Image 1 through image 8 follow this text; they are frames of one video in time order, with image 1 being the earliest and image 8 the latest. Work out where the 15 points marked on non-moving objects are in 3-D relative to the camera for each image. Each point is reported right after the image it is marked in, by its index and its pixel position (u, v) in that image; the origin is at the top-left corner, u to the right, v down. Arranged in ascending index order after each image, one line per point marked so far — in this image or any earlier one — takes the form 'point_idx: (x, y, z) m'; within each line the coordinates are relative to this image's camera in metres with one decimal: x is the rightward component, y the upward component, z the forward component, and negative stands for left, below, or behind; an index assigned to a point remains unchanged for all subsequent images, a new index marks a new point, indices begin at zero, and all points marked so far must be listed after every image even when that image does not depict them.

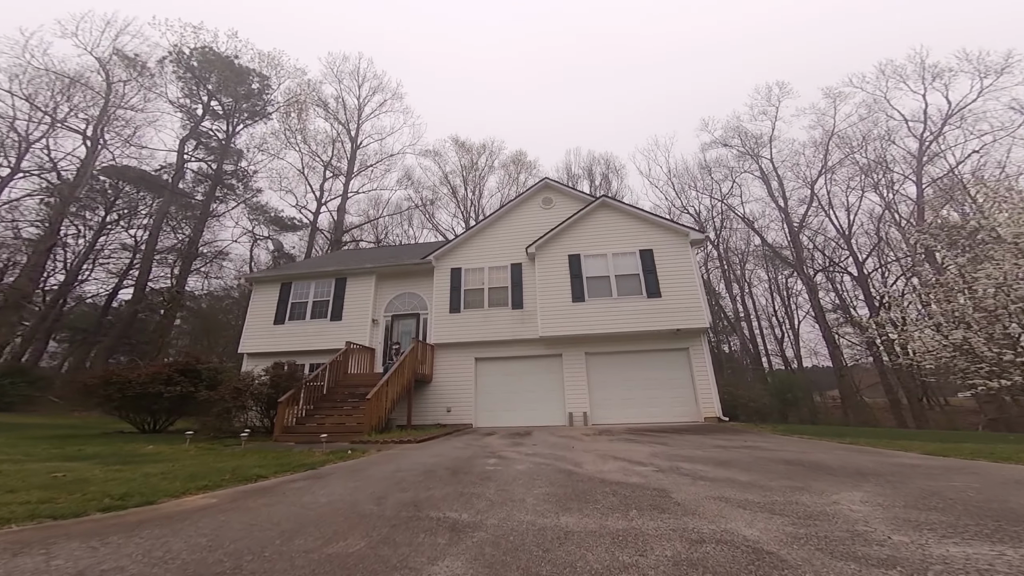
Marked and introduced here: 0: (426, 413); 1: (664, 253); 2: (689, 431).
0: (-3.0, -4.3, +12.7) m
1: (+5.5, +1.1, +12.8) m
2: (+4.2, -3.3, +8.9) m
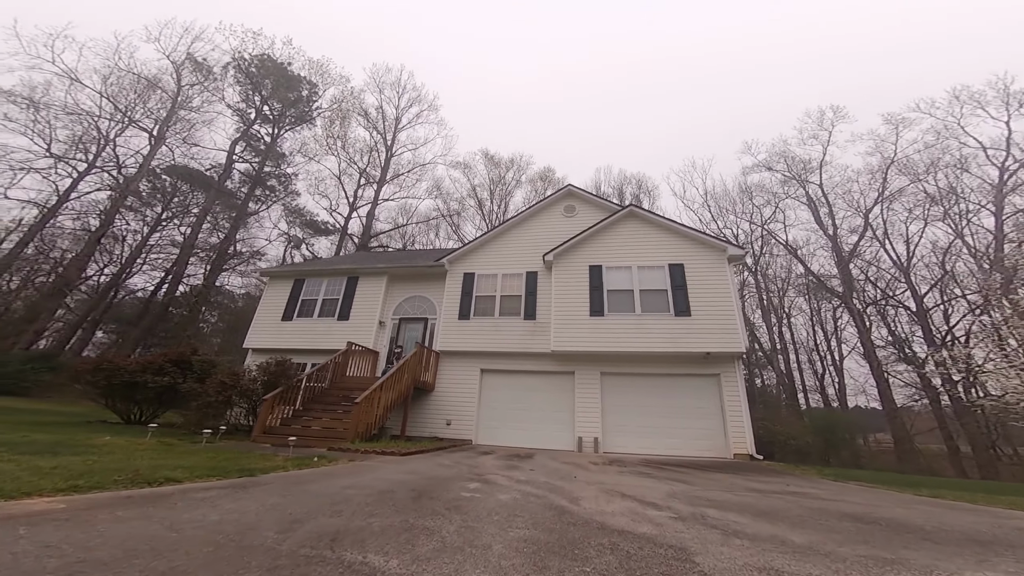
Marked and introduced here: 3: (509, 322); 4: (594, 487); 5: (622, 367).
0: (-2.9, -4.4, +11.8) m
1: (+5.9, +0.5, +11.7) m
2: (+4.2, -3.6, +7.6) m
3: (-0.1, -1.1, +12.3) m
4: (+1.2, -2.8, +5.2) m
5: (+3.4, -2.4, +11.3) m
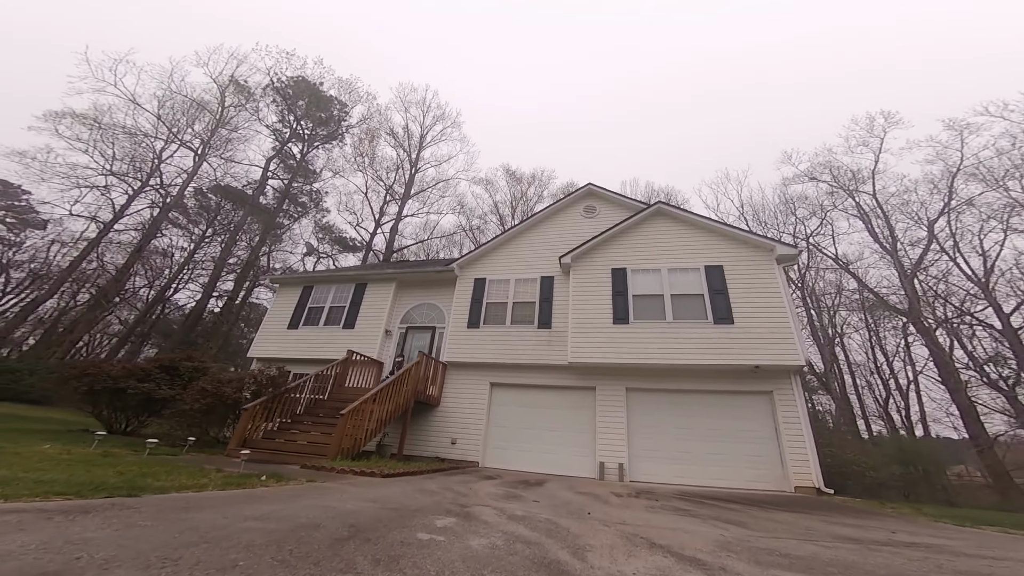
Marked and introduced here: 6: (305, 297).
0: (-2.5, -4.5, +10.6) m
1: (+6.3, +0.4, +10.1) m
2: (+4.2, -3.5, +5.9) m
3: (+0.3, -1.3, +11.1) m
4: (+1.0, -2.5, +3.9) m
5: (+3.8, -2.5, +9.8) m
6: (-7.7, -0.3, +13.8) m
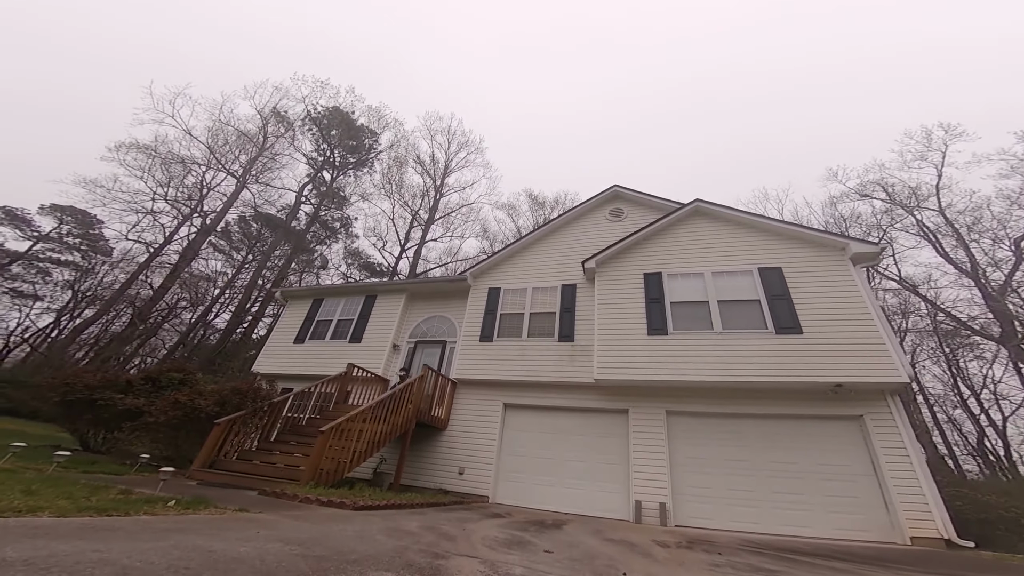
0: (-2.0, -4.6, +9.3) m
1: (+6.7, +0.3, +8.5) m
2: (+4.3, -3.2, +4.1) m
3: (+0.8, -1.5, +9.8) m
4: (+1.0, -2.0, +2.4) m
5: (+4.1, -2.6, +8.1) m
6: (-7.0, -0.7, +13.1) m
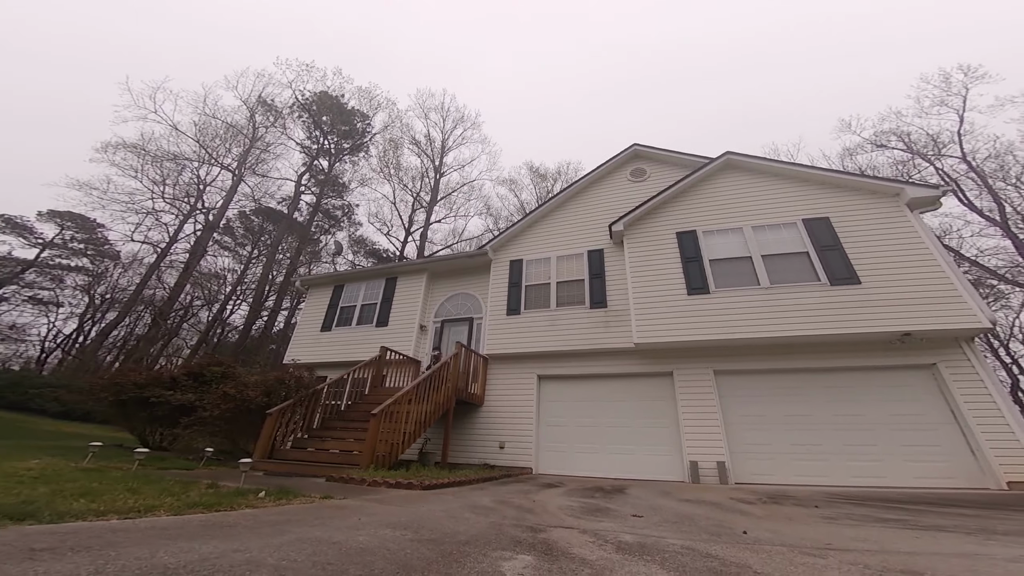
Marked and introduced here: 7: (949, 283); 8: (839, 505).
0: (-1.0, -4.0, +9.3) m
1: (+7.3, +1.5, +8.1) m
2: (+5.2, -2.5, +4.0) m
3: (+1.6, -0.6, +9.6) m
4: (+1.8, -1.7, +2.3) m
5: (+5.0, -1.6, +7.9) m
6: (-6.2, -0.3, +13.0) m
7: (+8.2, +0.1, +6.9) m
8: (+3.5, -2.4, +4.0) m
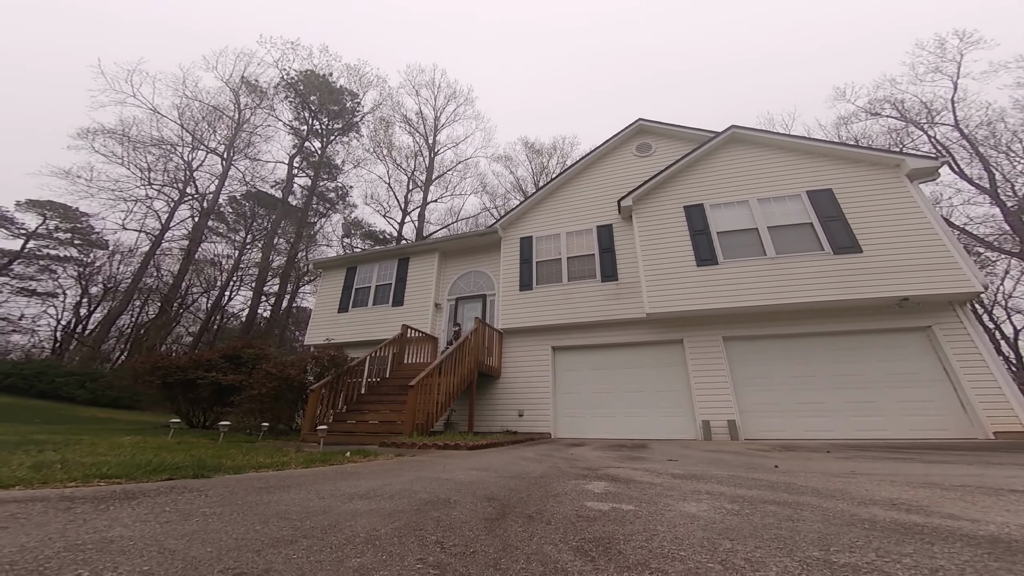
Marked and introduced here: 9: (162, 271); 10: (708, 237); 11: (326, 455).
0: (-0.4, -3.4, +9.9) m
1: (+7.7, +2.2, +8.4) m
2: (+5.7, -2.0, +4.6) m
3: (+2.0, 0.0, +10.0) m
4: (+2.3, -1.5, +2.8) m
5: (+5.5, -0.9, +8.4) m
6: (-5.8, +0.3, +13.3) m
7: (+8.7, +0.8, +7.4) m
8: (+4.1, -2.0, +4.5) m
9: (-16.2, +0.8, +17.2) m
10: (+4.8, +1.2, +9.0) m
11: (-1.8, -1.6, +3.5) m
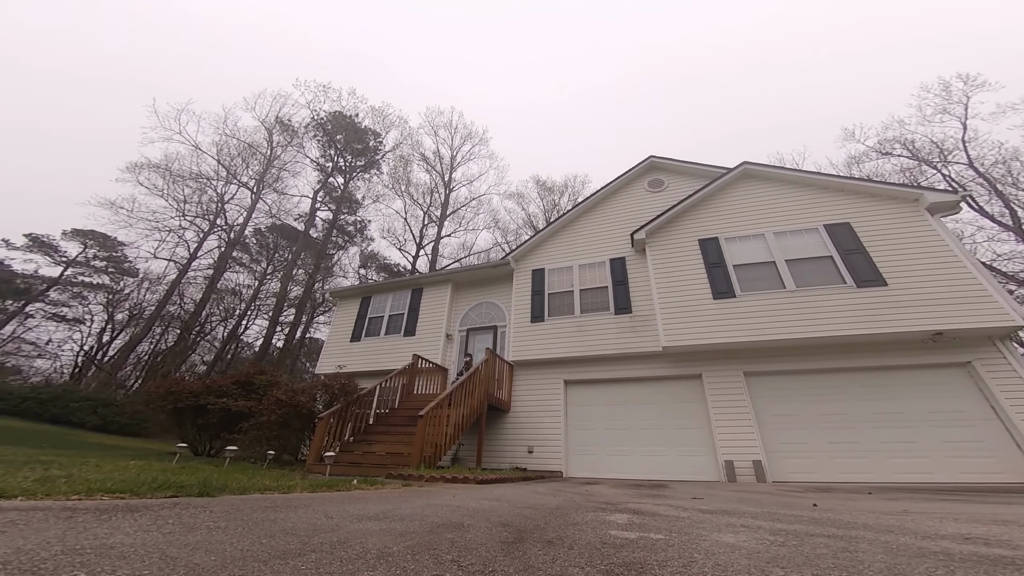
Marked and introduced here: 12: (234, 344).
0: (-0.2, -4.2, +9.5) m
1: (+8.0, +1.4, +8.4) m
2: (+5.9, -2.4, +4.2) m
3: (+2.4, -0.8, +9.9) m
4: (+2.4, -1.6, +2.5) m
5: (+5.8, -1.7, +8.1) m
6: (-5.4, -0.7, +13.4) m
7: (+8.9, +0.1, +7.2) m
8: (+4.2, -2.3, +4.2) m
9: (-15.7, -0.5, +17.7) m
10: (+5.1, +0.4, +8.9) m
11: (-1.7, -1.8, +3.3) m
12: (-14.6, -2.9, +19.3) m
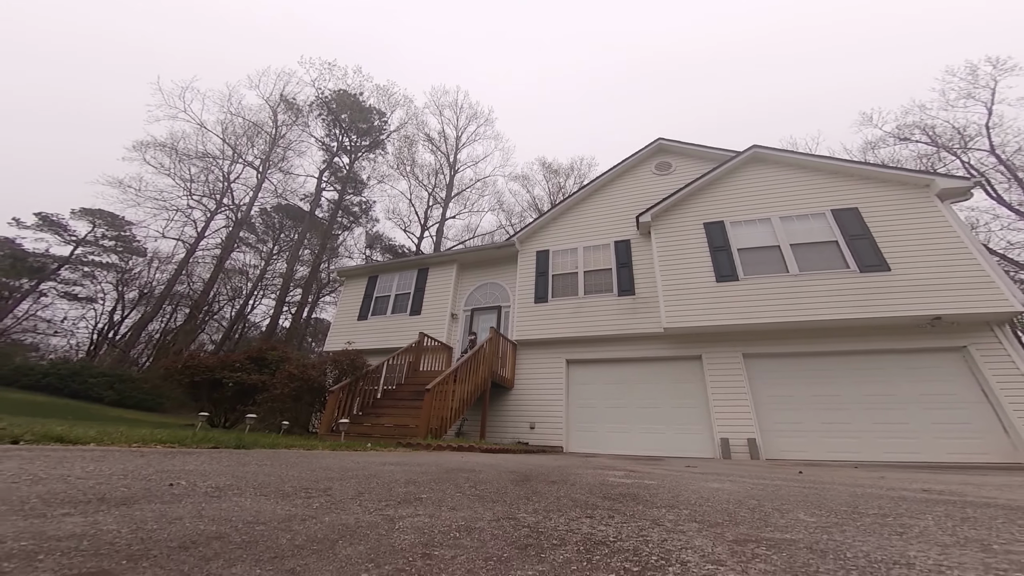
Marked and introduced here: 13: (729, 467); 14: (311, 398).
0: (-0.1, -3.7, +9.8) m
1: (+8.2, +1.8, +8.4) m
2: (+5.9, -2.2, +4.4) m
3: (+2.5, -0.3, +10.1) m
4: (+2.5, -1.5, +2.7) m
5: (+5.9, -1.3, +8.3) m
6: (-5.2, 0.0, +13.6) m
7: (+9.0, +0.4, +7.2) m
8: (+4.3, -2.1, +4.4) m
9: (-15.4, +0.6, +18.0) m
10: (+5.2, +0.8, +9.0) m
11: (-1.6, -1.5, +3.6) m
12: (-14.4, -1.8, +19.7) m
13: (+2.7, -2.2, +4.6) m
14: (-4.5, -2.4, +8.0) m
